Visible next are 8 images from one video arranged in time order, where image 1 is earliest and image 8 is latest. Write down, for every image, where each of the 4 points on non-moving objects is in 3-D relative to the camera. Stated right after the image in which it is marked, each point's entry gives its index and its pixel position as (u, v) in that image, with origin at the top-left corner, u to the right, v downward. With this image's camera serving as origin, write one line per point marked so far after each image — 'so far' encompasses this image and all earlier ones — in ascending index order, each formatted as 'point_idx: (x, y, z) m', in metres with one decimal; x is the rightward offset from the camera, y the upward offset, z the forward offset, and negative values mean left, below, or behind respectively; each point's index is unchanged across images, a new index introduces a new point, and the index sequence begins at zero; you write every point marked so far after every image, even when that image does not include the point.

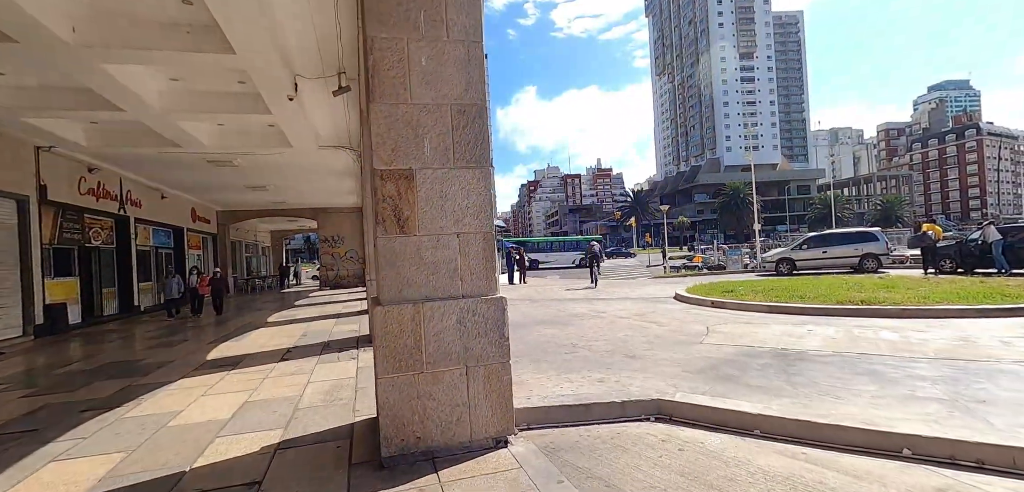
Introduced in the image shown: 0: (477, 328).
0: (-0.3, -0.6, +3.7) m
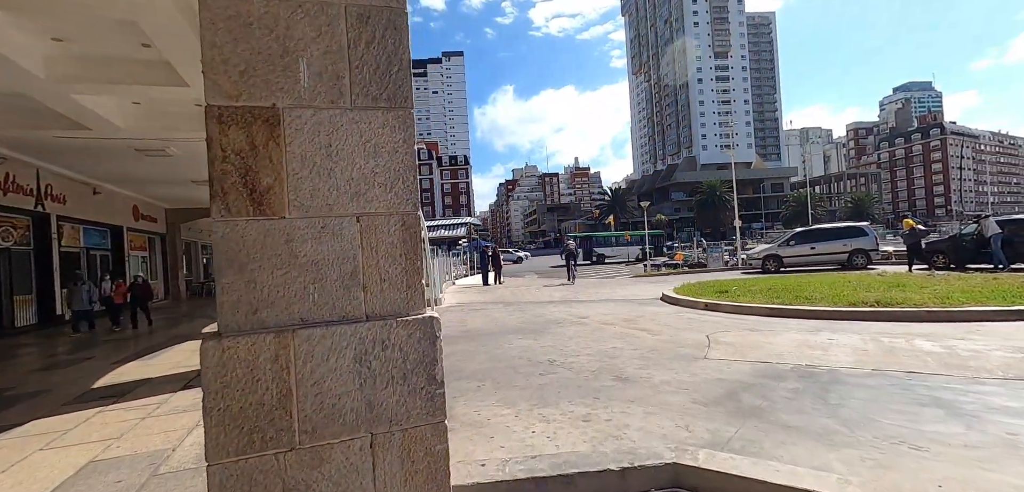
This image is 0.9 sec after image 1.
0: (-0.6, -0.6, +2.3) m
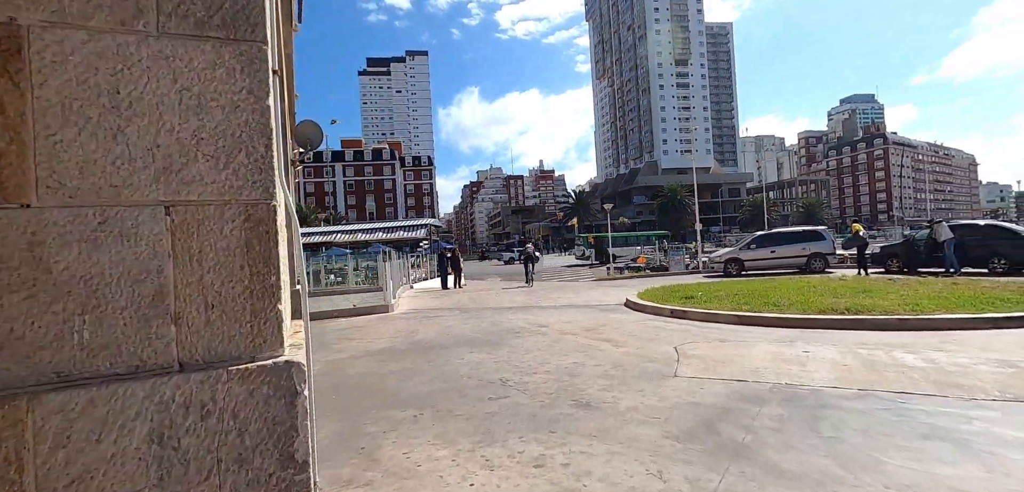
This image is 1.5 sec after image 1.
0: (-0.9, -0.6, +1.4) m
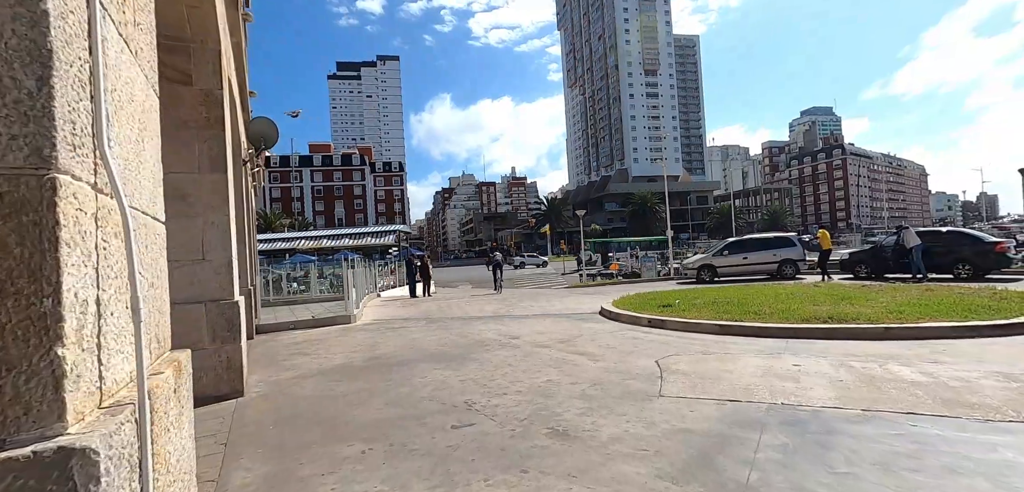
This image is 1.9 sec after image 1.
0: (-1.0, -0.6, +0.8) m
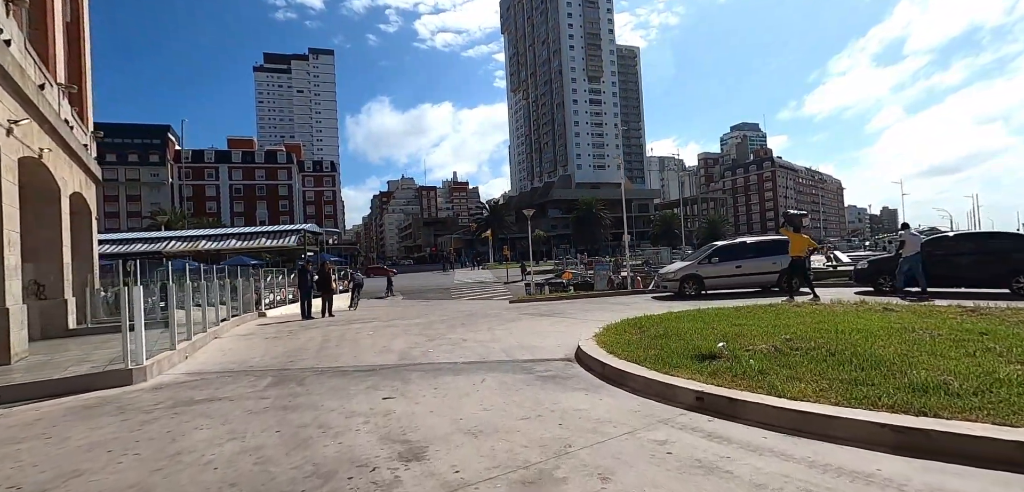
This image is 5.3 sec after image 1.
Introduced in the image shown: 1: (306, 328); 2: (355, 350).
0: (-0.8, -0.4, -4.4) m
1: (-5.8, -2.2, +13.3) m
2: (-3.0, -1.9, +9.1) m
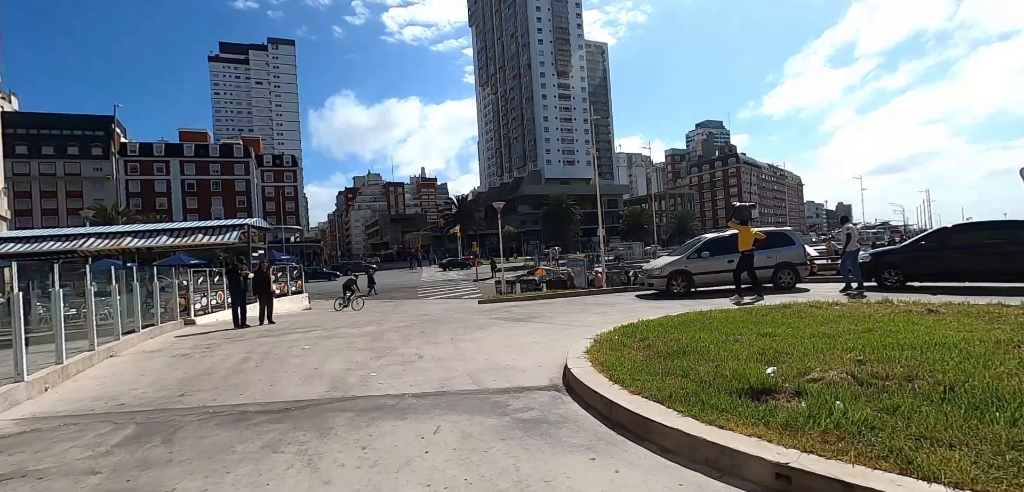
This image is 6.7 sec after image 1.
0: (-0.5, -0.4, -6.4) m
1: (-6.5, -2.1, +11.1) m
2: (-3.5, -1.8, +7.0) m
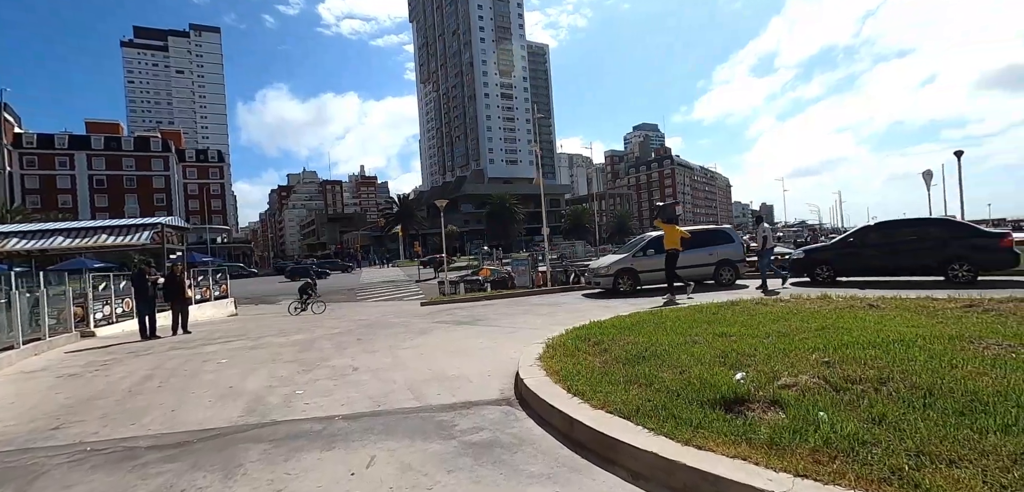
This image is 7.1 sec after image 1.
0: (+0.4, -0.4, -6.9) m
1: (-7.6, -2.1, +9.7) m
2: (-4.2, -1.8, +6.0) m
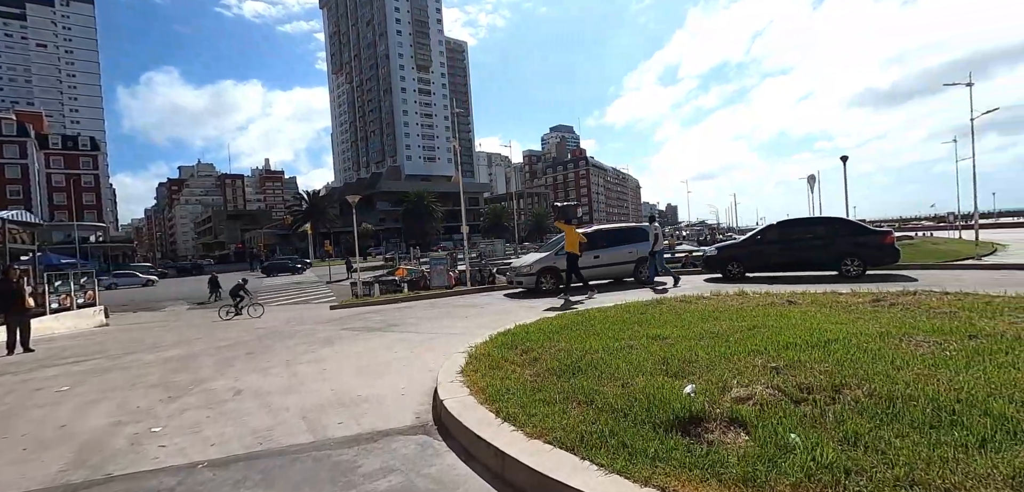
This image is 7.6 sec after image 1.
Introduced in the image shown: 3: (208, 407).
0: (+1.6, -0.4, -7.5) m
1: (-9.0, -2.1, +7.6) m
2: (-5.0, -1.8, +4.5) m
3: (-3.3, -1.7, +5.3) m
